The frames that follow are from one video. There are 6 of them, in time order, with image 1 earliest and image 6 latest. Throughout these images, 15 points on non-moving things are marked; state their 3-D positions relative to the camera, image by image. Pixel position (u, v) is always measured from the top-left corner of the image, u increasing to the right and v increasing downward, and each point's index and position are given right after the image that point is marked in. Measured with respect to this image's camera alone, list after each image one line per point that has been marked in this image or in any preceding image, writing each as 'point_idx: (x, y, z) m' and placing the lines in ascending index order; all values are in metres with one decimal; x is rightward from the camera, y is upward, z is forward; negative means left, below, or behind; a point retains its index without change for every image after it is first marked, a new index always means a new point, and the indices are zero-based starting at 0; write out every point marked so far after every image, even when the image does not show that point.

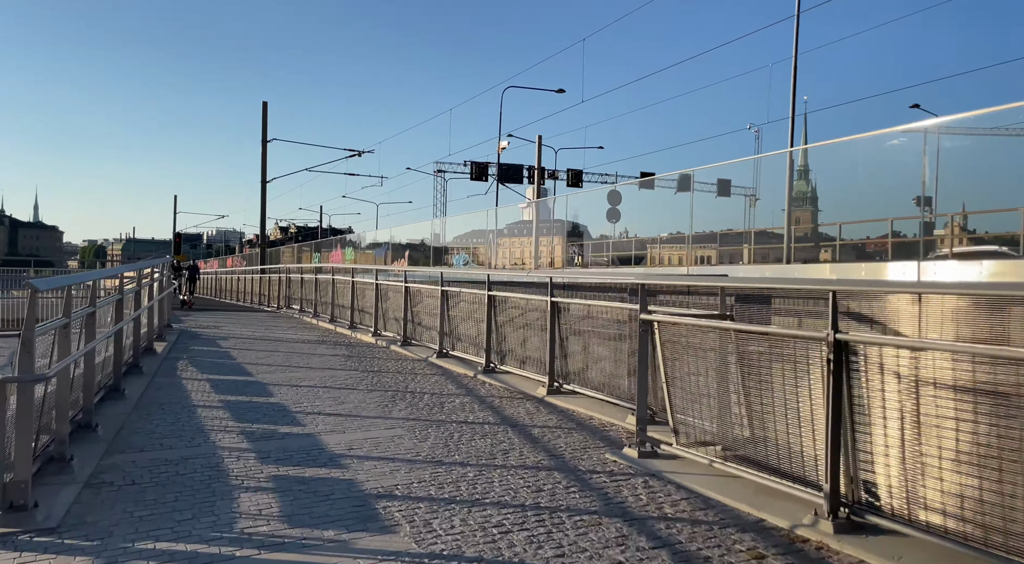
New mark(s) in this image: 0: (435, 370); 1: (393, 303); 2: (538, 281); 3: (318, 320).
0: (-0.9, -1.1, +10.1) m
1: (-2.0, -0.4, +14.6) m
2: (+0.3, 0.0, +9.8) m
3: (-4.3, -0.9, +19.0) m
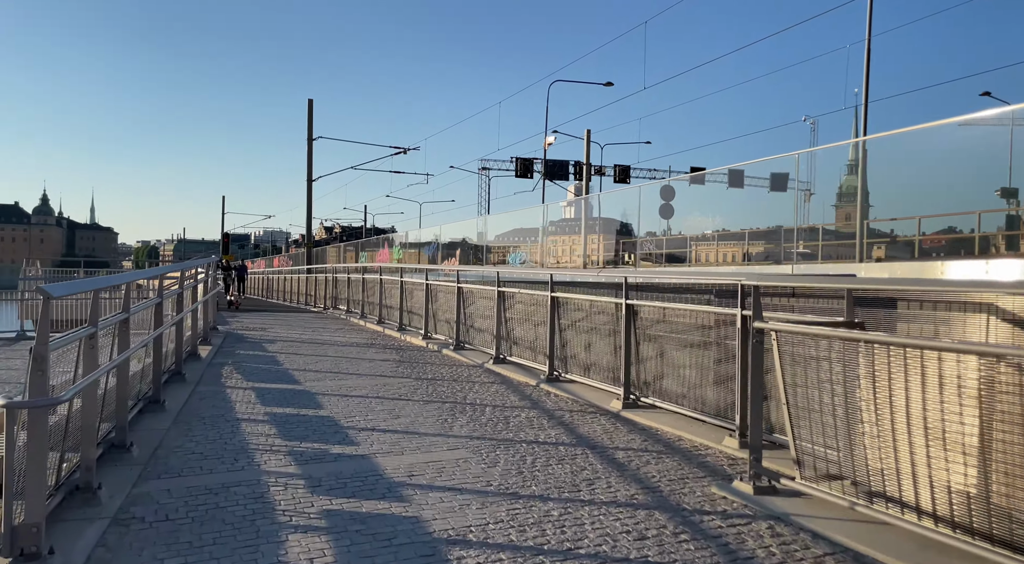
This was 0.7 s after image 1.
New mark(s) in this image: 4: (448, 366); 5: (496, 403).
0: (-0.2, -1.1, +9.4) m
1: (-1.1, -0.4, +13.9) m
2: (+1.0, 0.0, +9.1) m
3: (-3.2, -0.9, +18.4) m
4: (-0.8, -1.1, +10.6) m
5: (-0.1, -1.1, +7.8) m
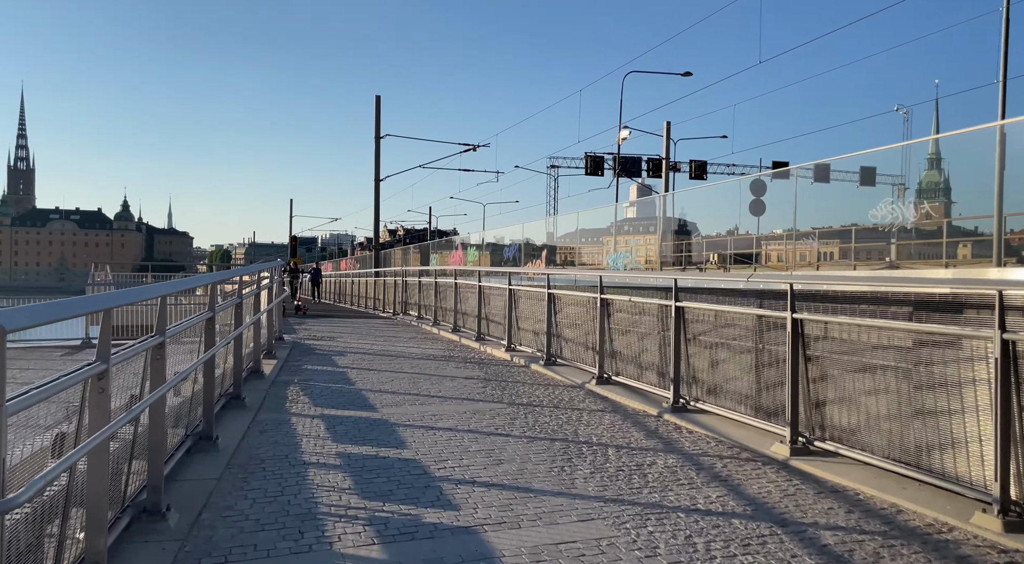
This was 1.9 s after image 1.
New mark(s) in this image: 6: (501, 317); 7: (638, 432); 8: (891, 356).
0: (+0.9, -1.2, +7.9) m
1: (+0.3, -0.4, +12.5) m
2: (+2.1, -0.1, +7.4) m
3: (-1.4, -1.0, +17.0) m
4: (+0.4, -1.2, +9.1) m
5: (+0.8, -1.2, +6.3) m
6: (-0.1, -0.6, +13.9) m
7: (+1.0, -1.2, +6.7) m
8: (+2.5, -0.5, +5.5) m
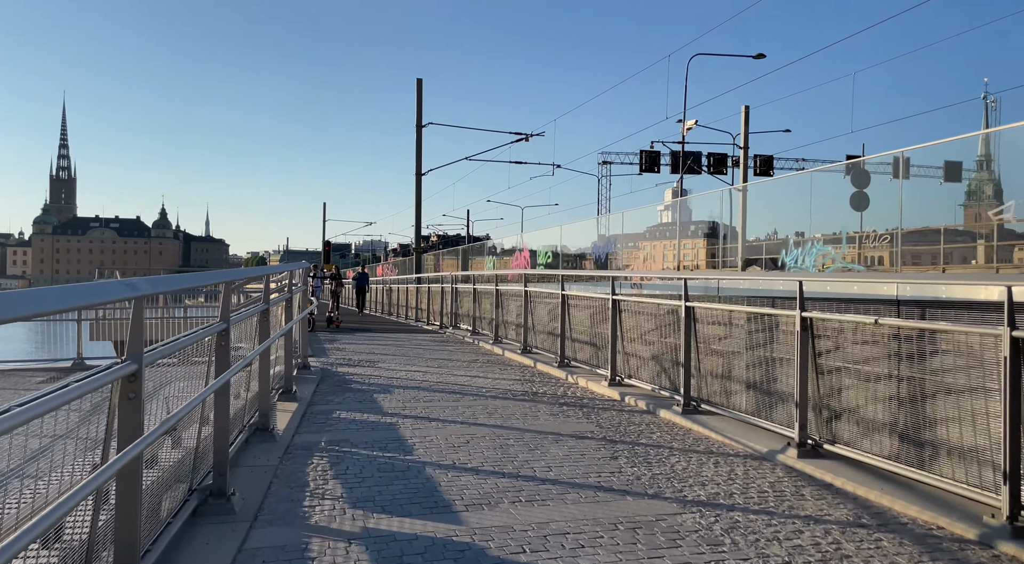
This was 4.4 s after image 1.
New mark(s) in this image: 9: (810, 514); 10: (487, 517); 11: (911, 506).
0: (+1.9, -1.2, +4.5) m
1: (+1.5, -0.5, +9.1) m
2: (+3.0, -0.1, +4.0) m
3: (-0.1, -1.1, +13.7) m
4: (+1.4, -1.2, +5.8) m
5: (+1.7, -1.3, +2.9) m
6: (+1.1, -0.7, +10.6) m
7: (+1.9, -1.2, +3.3) m
8: (+3.3, -0.5, +2.1) m
9: (+1.6, -1.3, +4.5) m
10: (-0.1, -1.3, +4.5) m
11: (+2.1, -1.2, +4.5) m
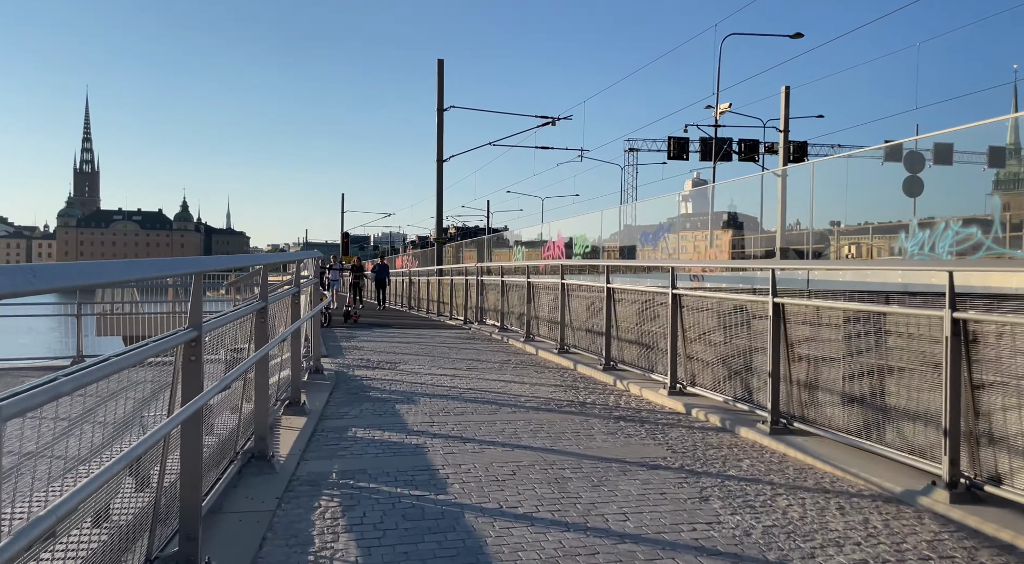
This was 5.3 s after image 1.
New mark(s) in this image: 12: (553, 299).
0: (+2.2, -1.2, +3.1) m
1: (+1.9, -0.5, +7.8) m
2: (+3.3, -0.1, +2.6) m
3: (+0.4, -1.0, +12.5) m
4: (+1.7, -1.2, +4.4) m
5: (+2.0, -1.2, +1.5) m
6: (+1.5, -0.6, +9.2) m
7: (+2.2, -1.2, +2.0) m
8: (+3.6, -0.5, +0.7) m
9: (+1.9, -1.2, +3.2) m
10: (+0.2, -1.2, +3.2) m
11: (+2.4, -1.2, +3.2) m
12: (+0.6, -0.2, +12.5) m
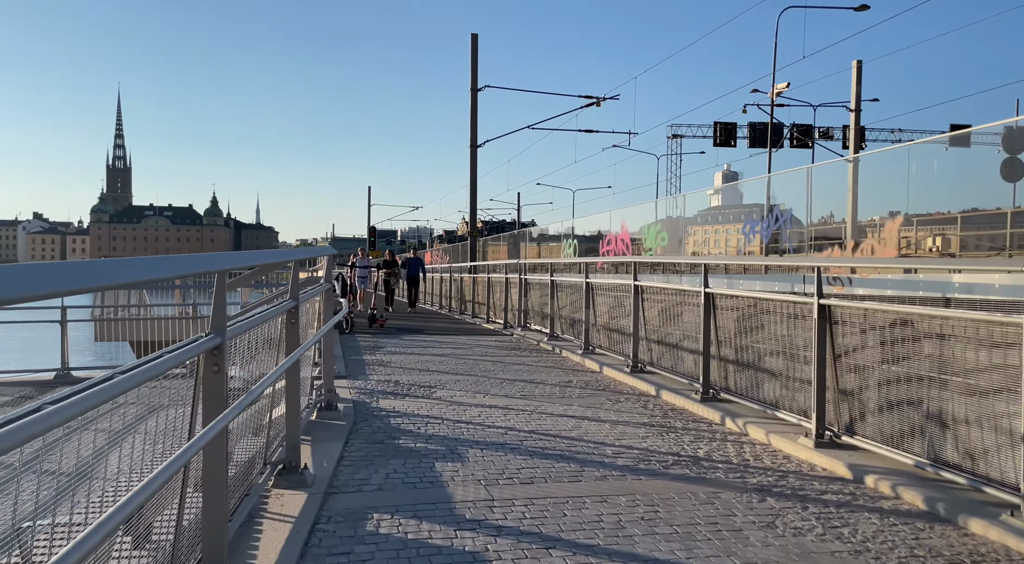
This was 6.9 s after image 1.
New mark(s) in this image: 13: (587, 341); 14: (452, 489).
0: (+2.6, -1.3, +0.9) m
1: (+2.4, -0.5, +5.5) m
2: (+3.7, -0.2, +0.3) m
3: (+1.1, -1.0, +10.3) m
4: (+2.2, -1.3, +2.2) m
5: (+2.3, -1.3, -0.7) m
6: (+2.1, -0.6, +7.0) m
7: (+2.6, -1.3, -0.3) m
8: (+3.9, -0.6, -1.6) m
9: (+2.3, -1.3, +1.0) m
10: (+0.6, -1.3, +1.0) m
11: (+2.9, -1.2, +0.9) m
12: (+1.3, -0.2, +10.3) m
13: (+1.0, -0.8, +11.4) m
14: (-0.3, -1.2, +4.8) m
